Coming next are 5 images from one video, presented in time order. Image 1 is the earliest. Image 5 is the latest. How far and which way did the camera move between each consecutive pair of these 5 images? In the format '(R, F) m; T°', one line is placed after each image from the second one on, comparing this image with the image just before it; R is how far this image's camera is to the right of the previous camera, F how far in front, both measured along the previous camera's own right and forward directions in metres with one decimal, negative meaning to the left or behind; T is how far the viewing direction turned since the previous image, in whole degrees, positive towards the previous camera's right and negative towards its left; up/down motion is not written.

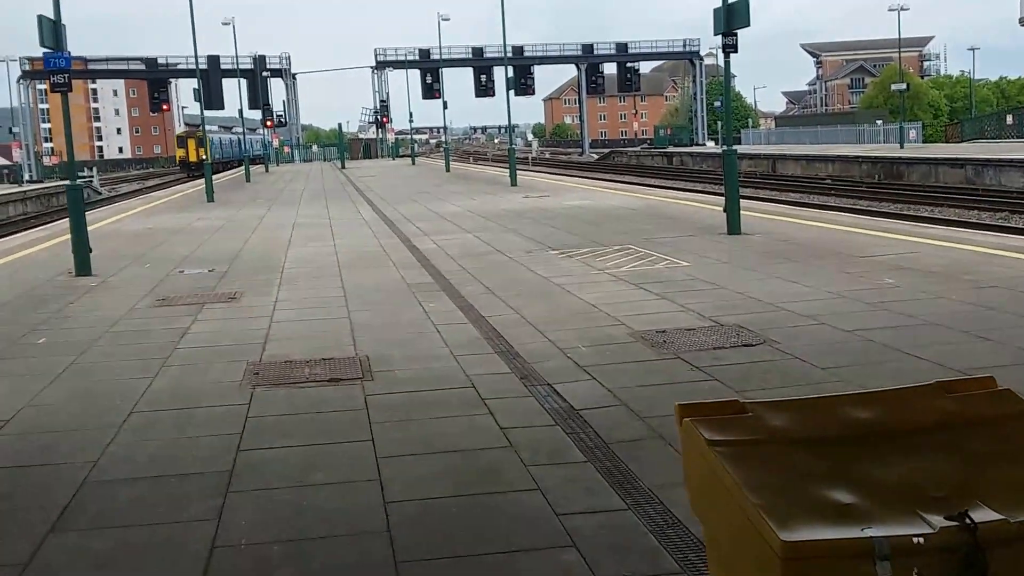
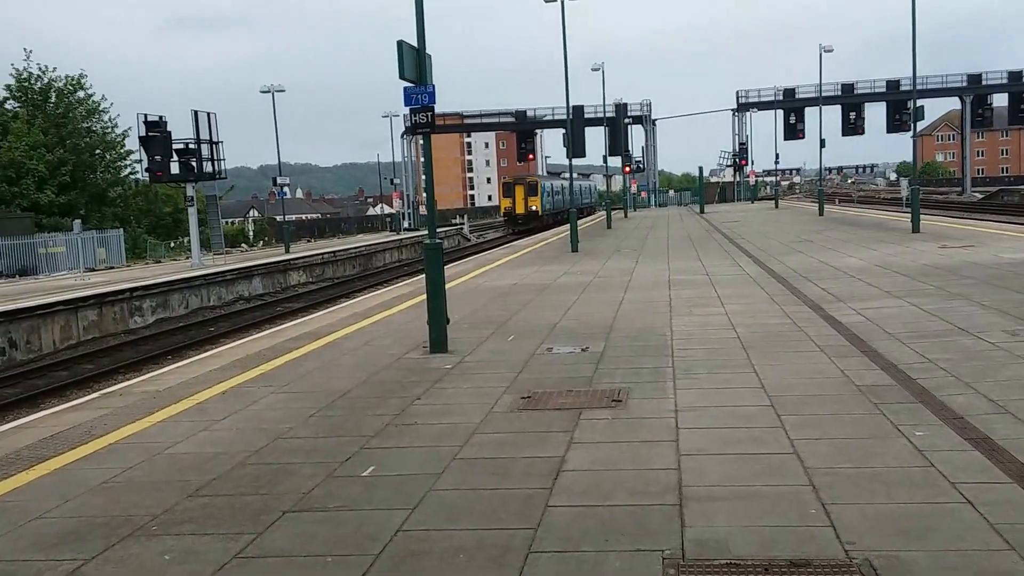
(-0.9, +2.6) m; -20°
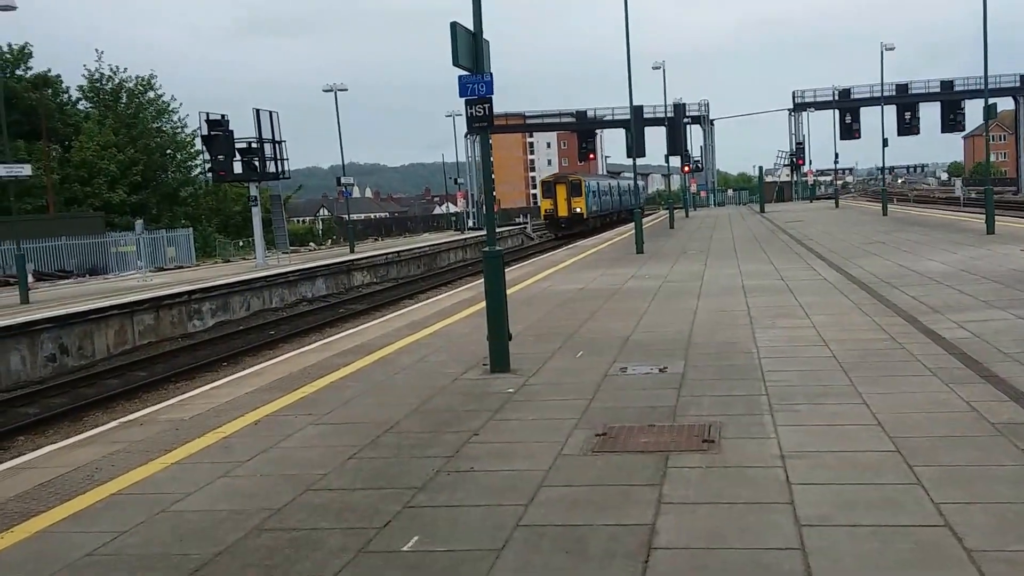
(-0.1, +1.0) m; -3°
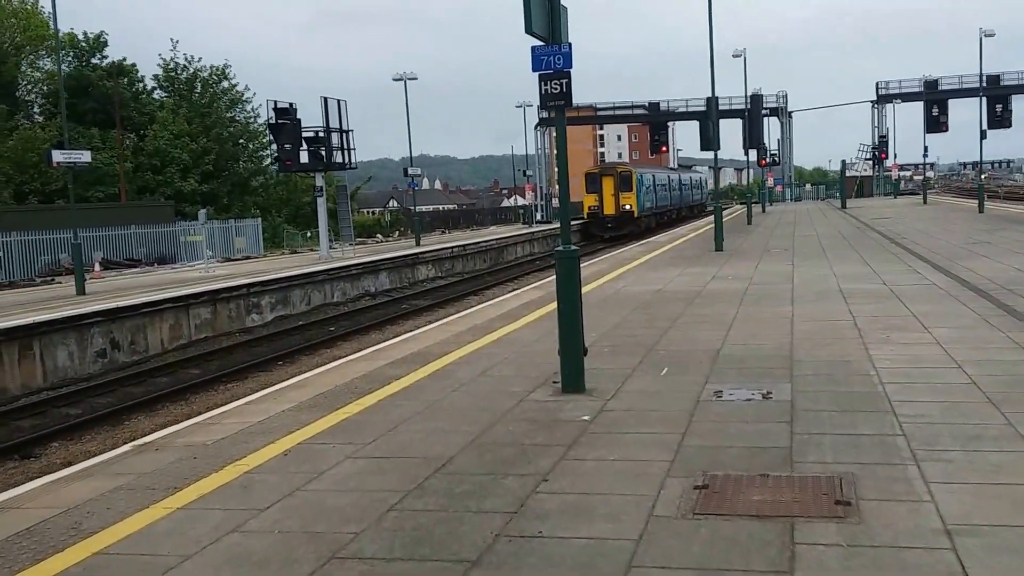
(-0.1, +1.2) m; -4°
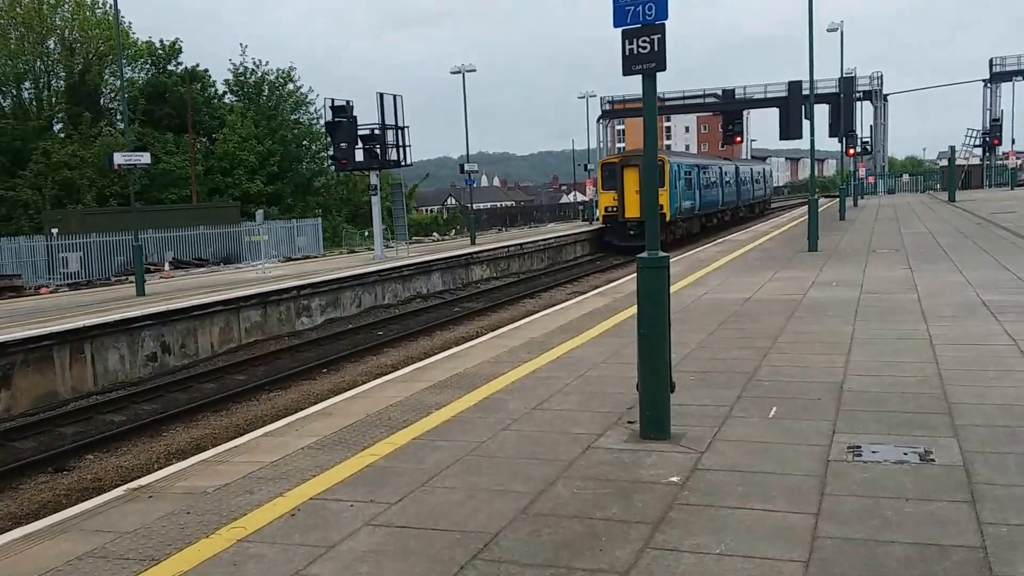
(0.0, +1.6) m; -3°
